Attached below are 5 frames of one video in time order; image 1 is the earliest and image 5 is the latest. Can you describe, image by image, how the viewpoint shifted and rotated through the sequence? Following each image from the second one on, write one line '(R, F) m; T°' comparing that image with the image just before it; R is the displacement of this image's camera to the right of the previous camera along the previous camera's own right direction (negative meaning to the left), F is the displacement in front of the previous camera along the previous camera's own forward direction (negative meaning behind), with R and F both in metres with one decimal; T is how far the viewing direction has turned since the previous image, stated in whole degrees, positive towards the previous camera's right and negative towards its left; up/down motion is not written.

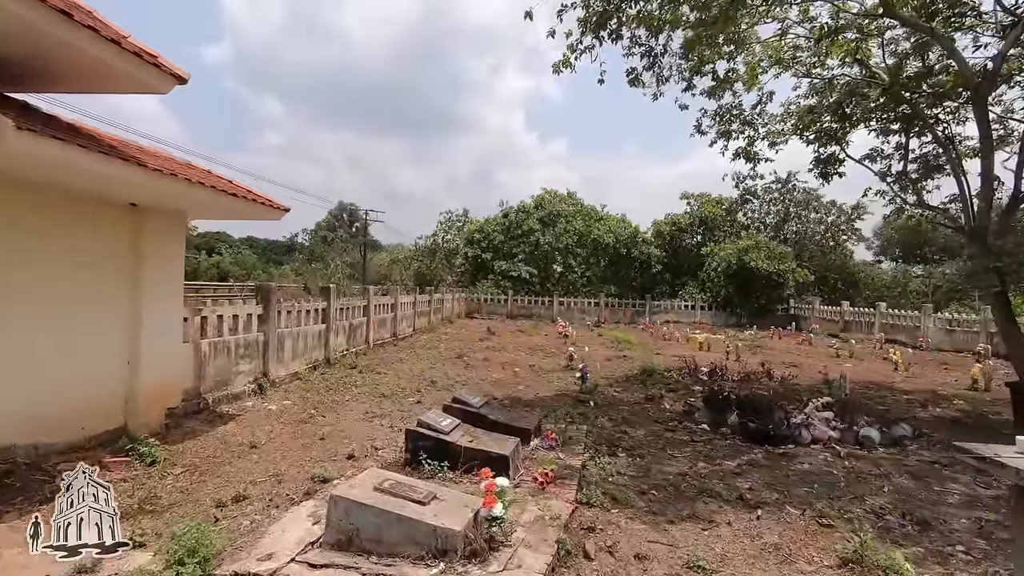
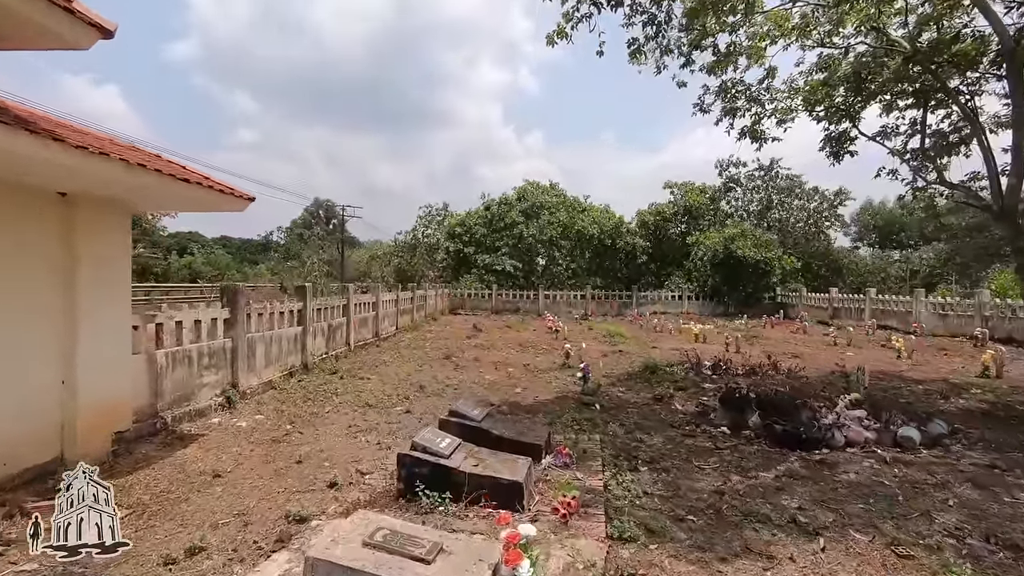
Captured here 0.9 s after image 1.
(-0.2, +0.7) m; +2°
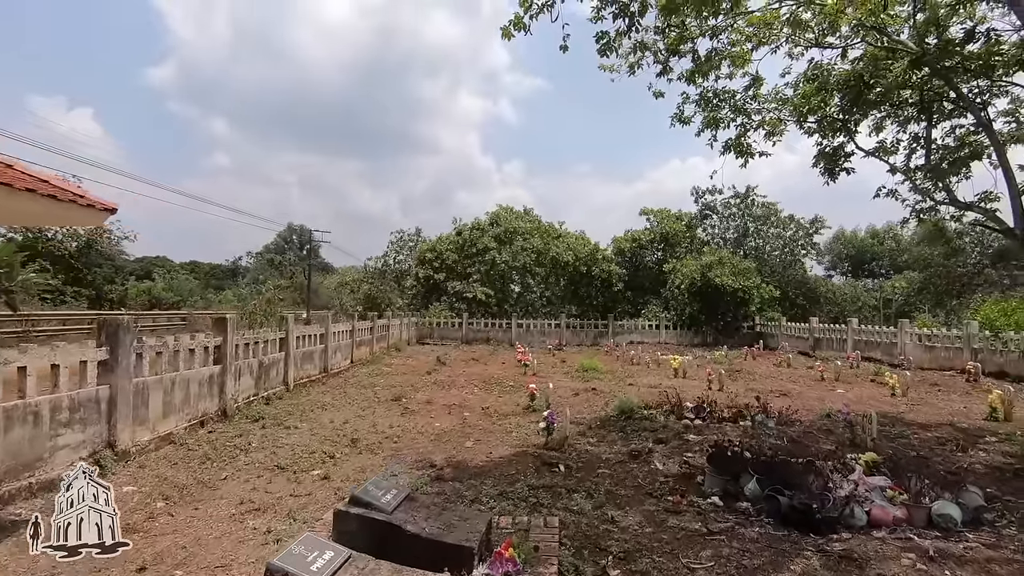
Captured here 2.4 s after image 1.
(+0.3, +1.1) m; +2°
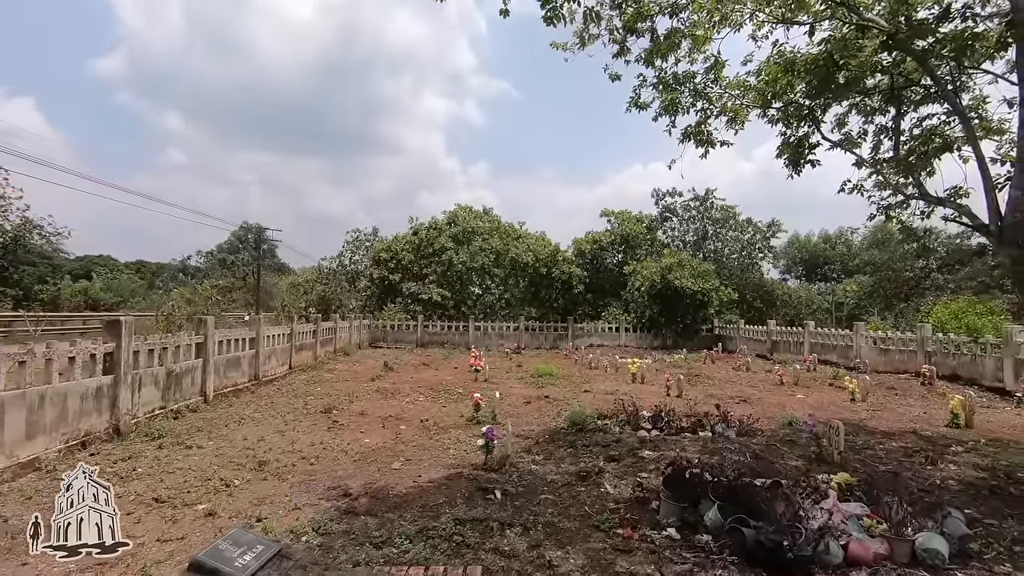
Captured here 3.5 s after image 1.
(+0.3, +0.8) m; +4°
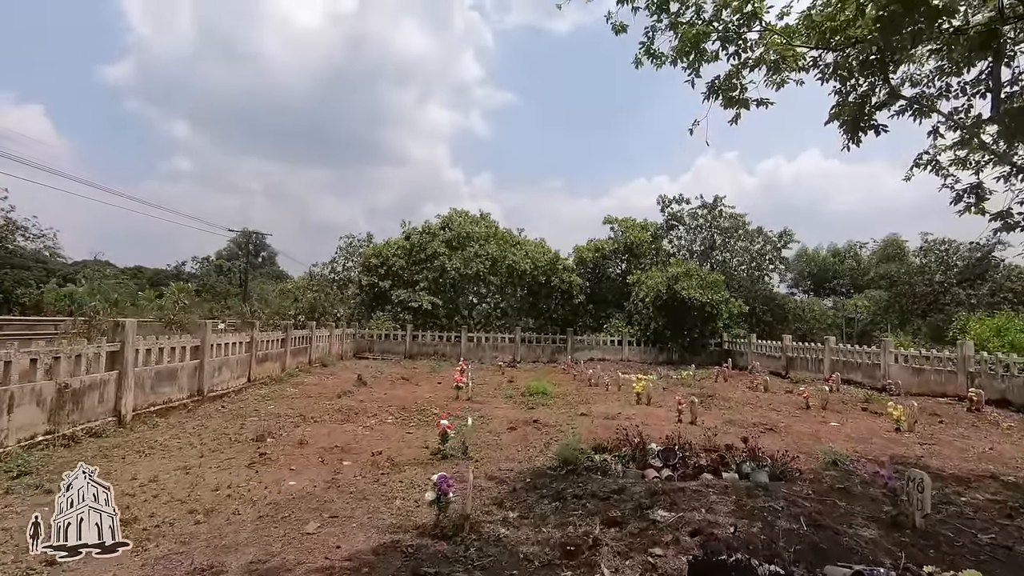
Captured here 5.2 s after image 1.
(+0.3, +1.6) m; 0°
